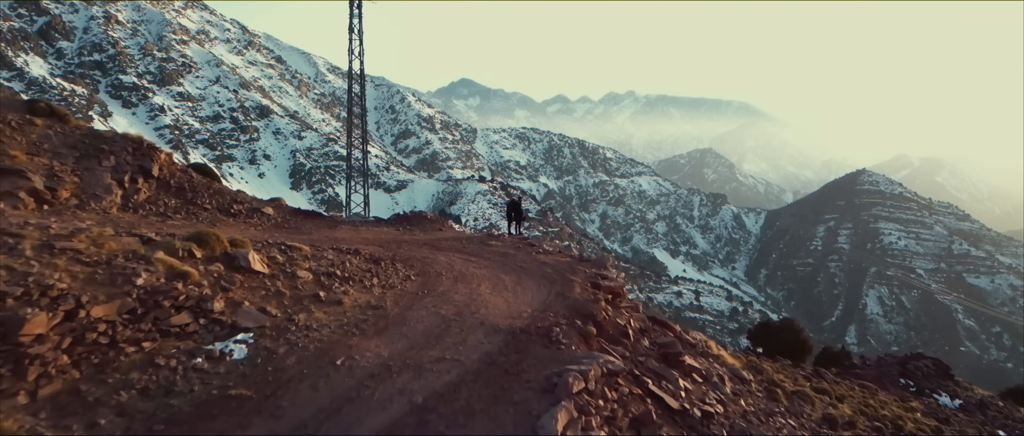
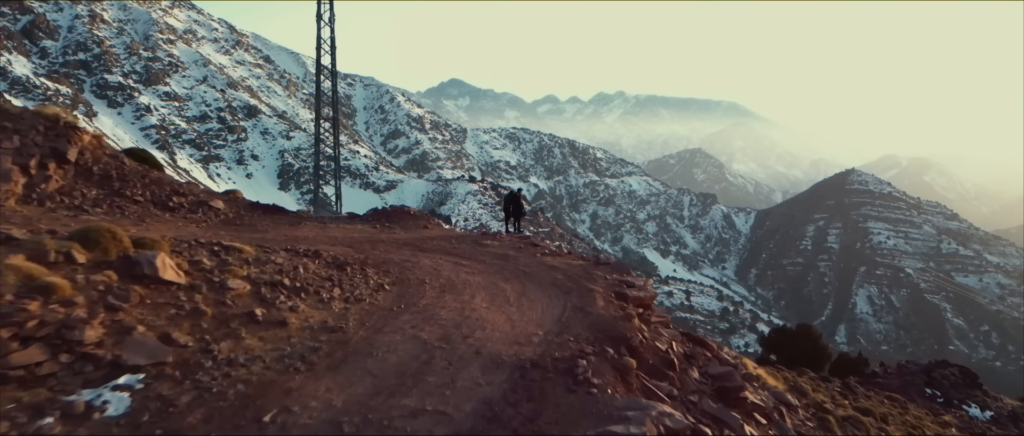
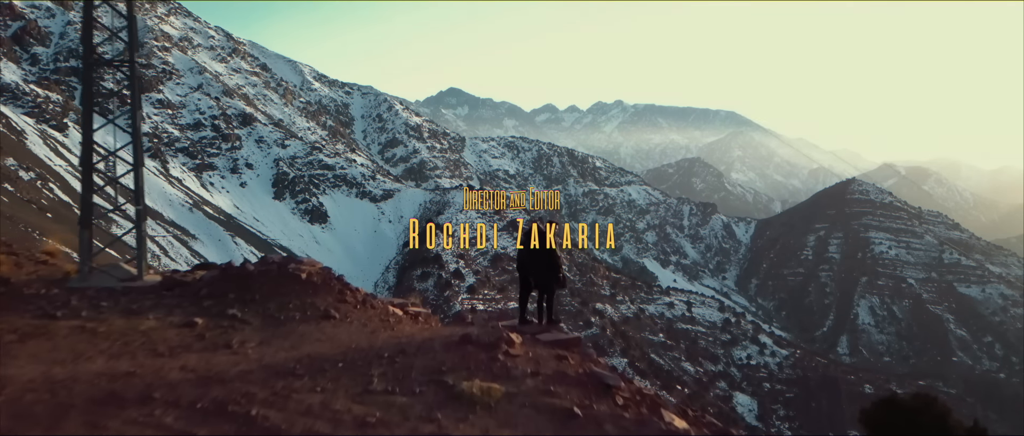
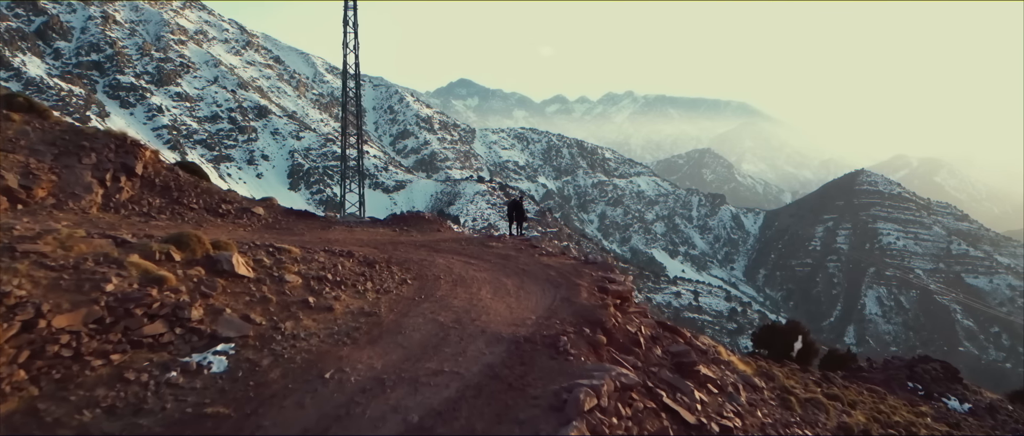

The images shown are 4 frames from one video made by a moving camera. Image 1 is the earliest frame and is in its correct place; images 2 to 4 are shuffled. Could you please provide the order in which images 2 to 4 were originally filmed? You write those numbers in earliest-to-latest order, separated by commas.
4, 2, 3
